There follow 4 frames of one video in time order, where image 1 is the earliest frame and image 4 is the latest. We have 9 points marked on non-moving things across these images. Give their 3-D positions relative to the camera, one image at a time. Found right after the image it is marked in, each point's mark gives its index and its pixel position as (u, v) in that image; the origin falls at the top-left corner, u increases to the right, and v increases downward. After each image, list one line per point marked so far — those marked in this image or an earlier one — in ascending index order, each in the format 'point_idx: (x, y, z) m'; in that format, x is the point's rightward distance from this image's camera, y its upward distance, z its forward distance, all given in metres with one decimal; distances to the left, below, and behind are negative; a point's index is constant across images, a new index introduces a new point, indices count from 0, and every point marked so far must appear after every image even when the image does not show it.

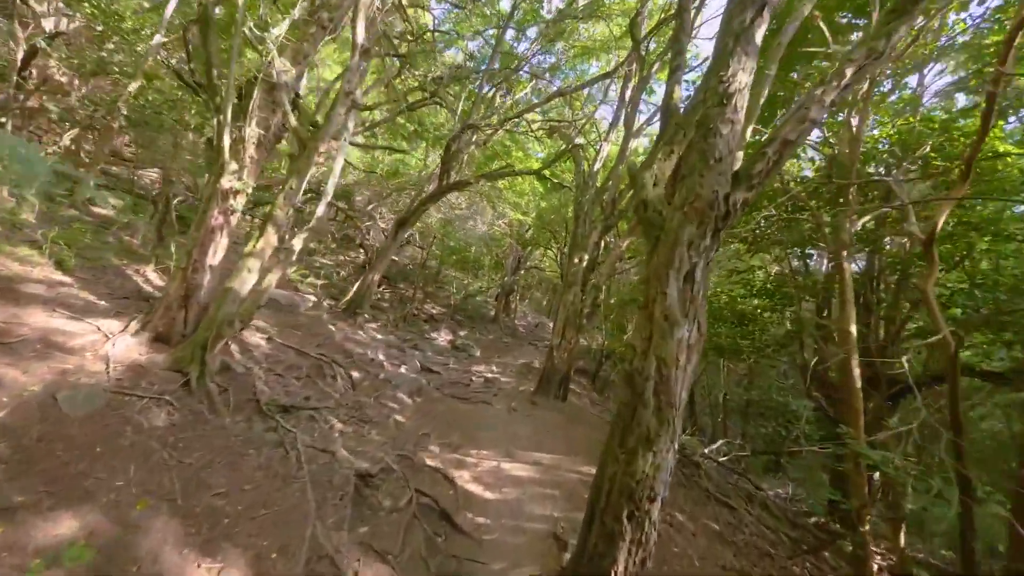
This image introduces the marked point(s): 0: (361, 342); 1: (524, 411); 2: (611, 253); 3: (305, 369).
0: (-2.3, -0.8, +6.9) m
1: (+0.2, -1.7, +6.4) m
2: (+1.6, +0.6, +7.4) m
3: (-2.2, -0.9, +4.7) m
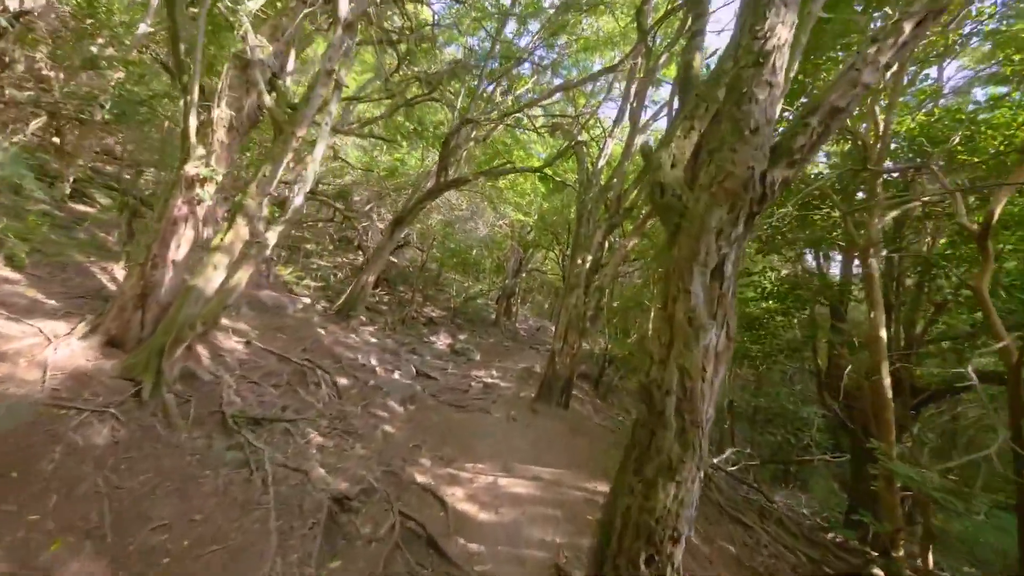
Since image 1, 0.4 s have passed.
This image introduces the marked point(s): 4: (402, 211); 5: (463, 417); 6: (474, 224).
0: (-2.3, -0.8, +6.6) m
1: (+0.2, -1.8, +6.0) m
2: (+1.6, +0.5, +7.1) m
3: (-2.2, -0.9, +4.3) m
4: (-2.0, +1.4, +8.4) m
5: (-0.7, -1.8, +6.1) m
6: (-1.2, +2.1, +14.5) m
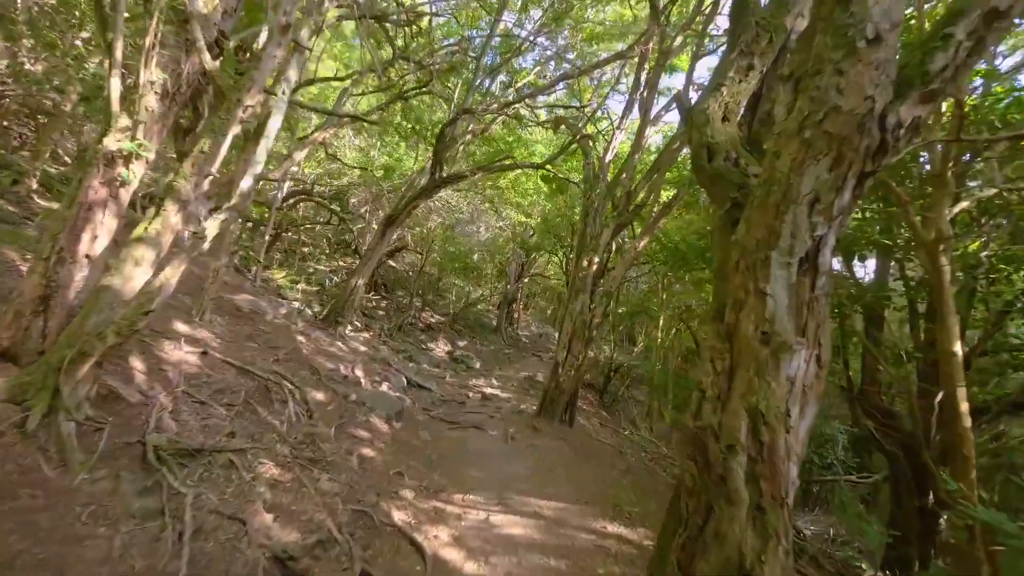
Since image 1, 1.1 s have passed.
0: (-2.3, -0.9, +6.0) m
1: (+0.1, -1.8, +5.4) m
2: (+1.6, +0.5, +6.5) m
3: (-2.2, -0.9, +3.7) m
4: (-2.0, +1.3, +7.8) m
5: (-0.7, -1.8, +5.5) m
6: (-1.2, +1.9, +14.0) m
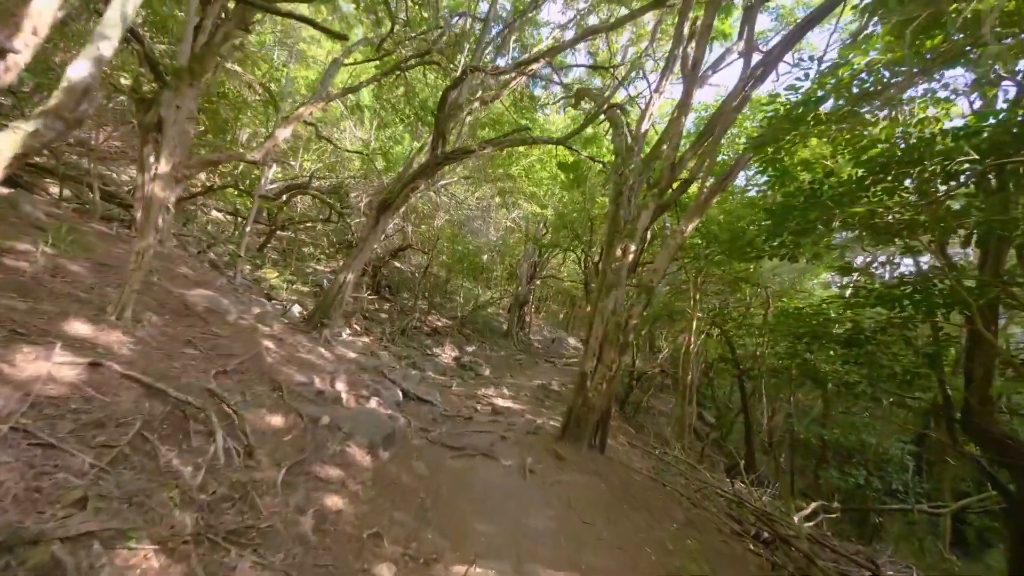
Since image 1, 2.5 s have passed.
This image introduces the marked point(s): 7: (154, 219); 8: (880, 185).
0: (-2.2, -0.8, +4.9) m
1: (+0.3, -1.7, +4.2) m
2: (+1.8, +0.5, +5.3) m
3: (-2.1, -0.8, +2.6) m
4: (-1.8, +1.4, +6.7) m
5: (-0.5, -1.7, +4.3) m
6: (-0.8, +1.9, +12.9) m
7: (-2.8, +0.5, +3.5) m
8: (+4.1, +1.1, +5.1) m
